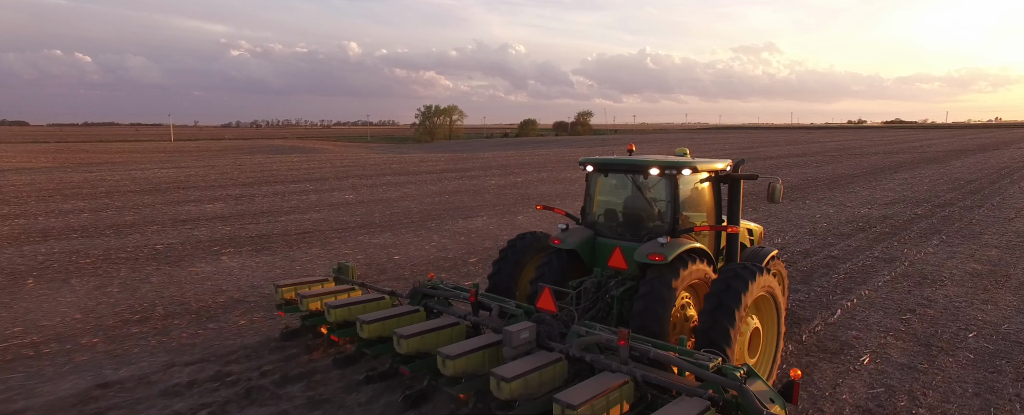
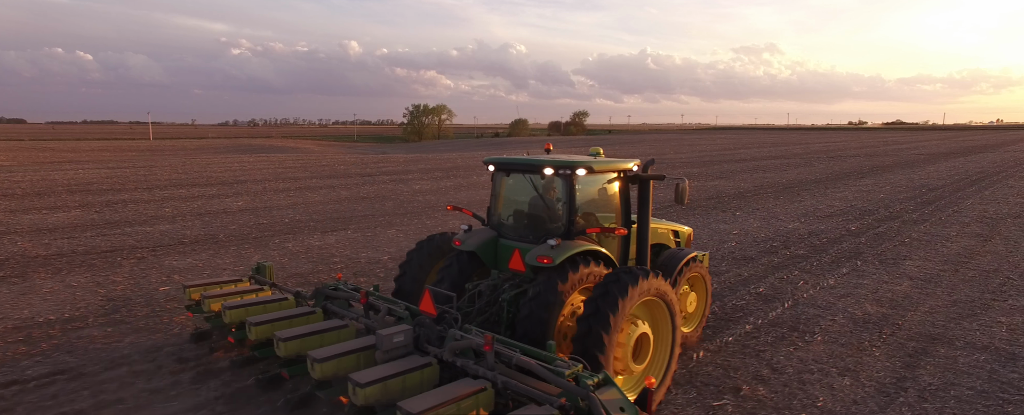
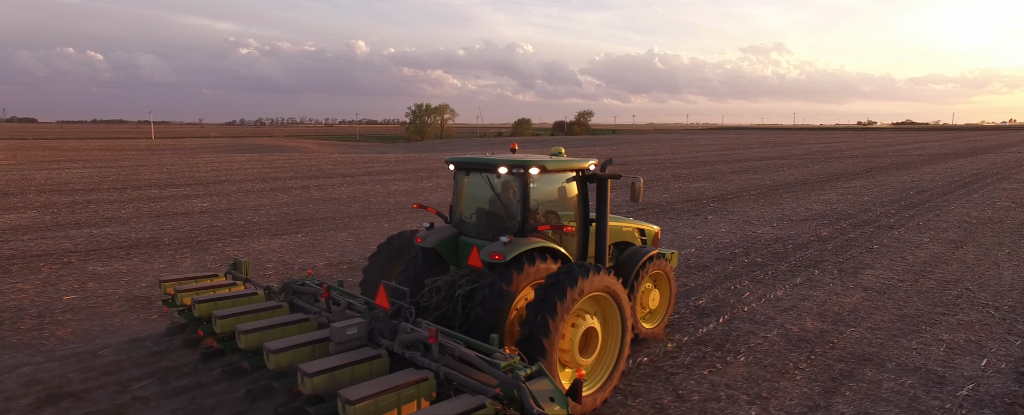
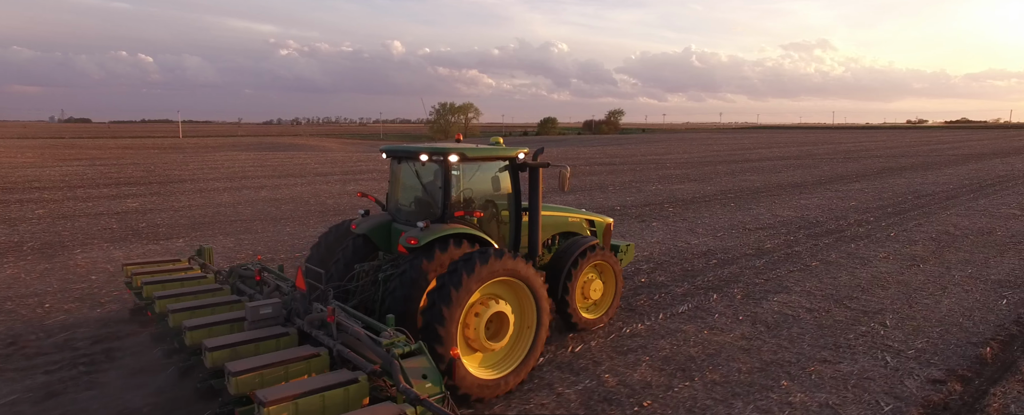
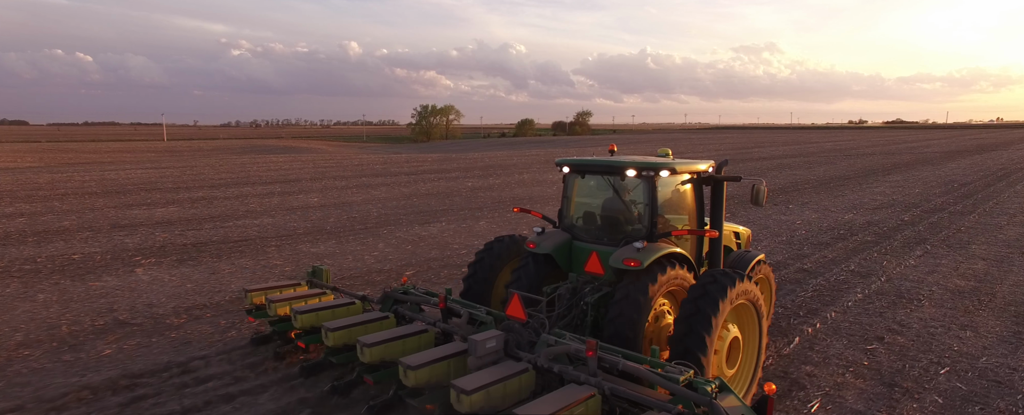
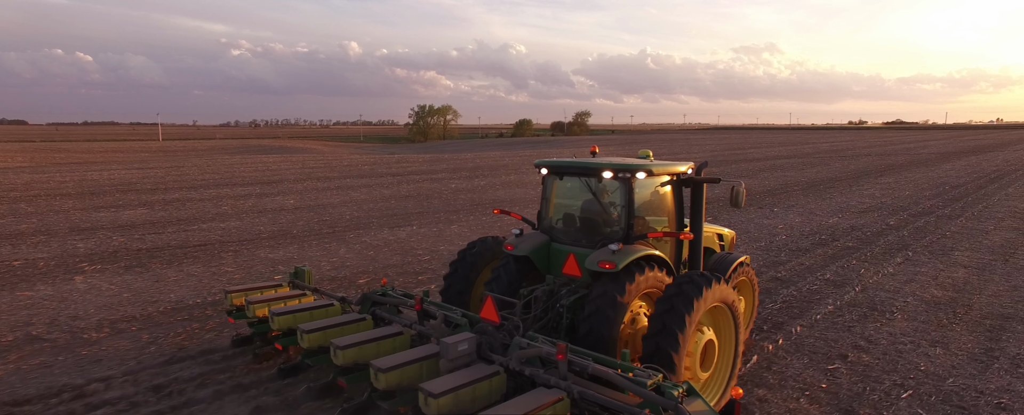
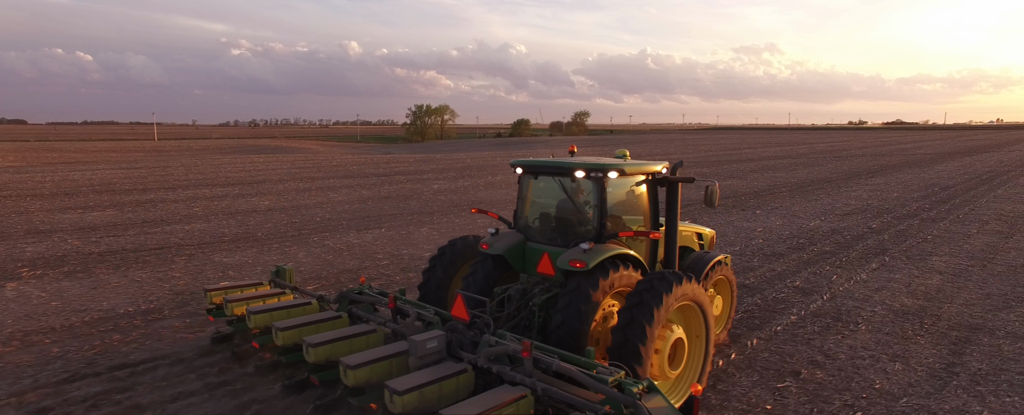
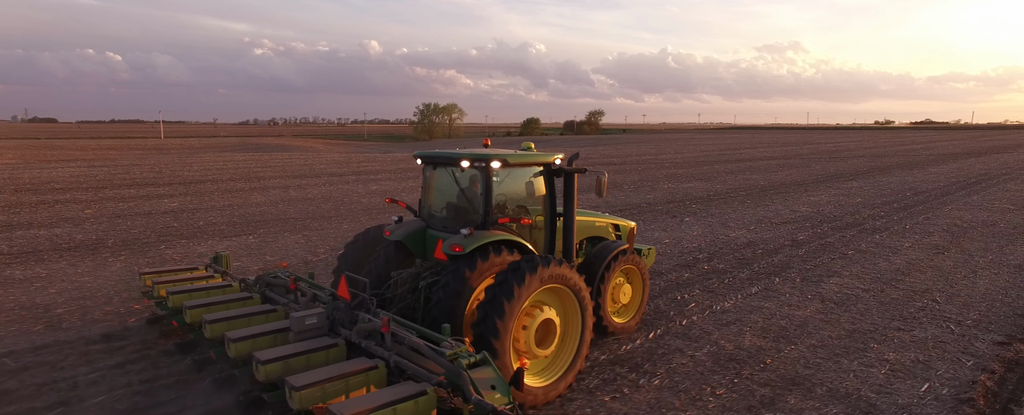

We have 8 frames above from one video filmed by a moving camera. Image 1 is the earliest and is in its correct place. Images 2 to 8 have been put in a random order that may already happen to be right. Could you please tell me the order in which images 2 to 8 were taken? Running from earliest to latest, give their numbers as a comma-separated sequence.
5, 6, 7, 2, 3, 8, 4
